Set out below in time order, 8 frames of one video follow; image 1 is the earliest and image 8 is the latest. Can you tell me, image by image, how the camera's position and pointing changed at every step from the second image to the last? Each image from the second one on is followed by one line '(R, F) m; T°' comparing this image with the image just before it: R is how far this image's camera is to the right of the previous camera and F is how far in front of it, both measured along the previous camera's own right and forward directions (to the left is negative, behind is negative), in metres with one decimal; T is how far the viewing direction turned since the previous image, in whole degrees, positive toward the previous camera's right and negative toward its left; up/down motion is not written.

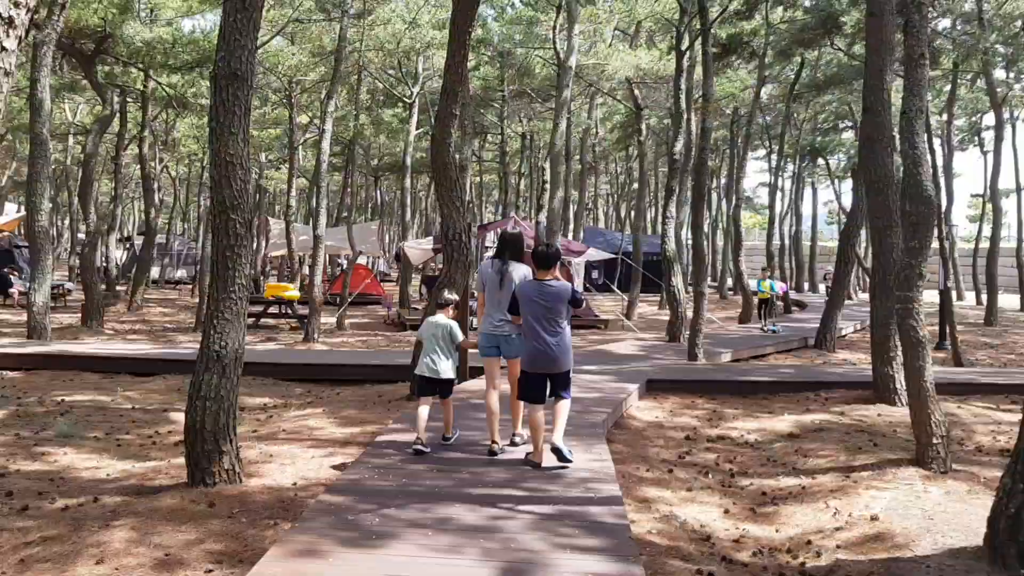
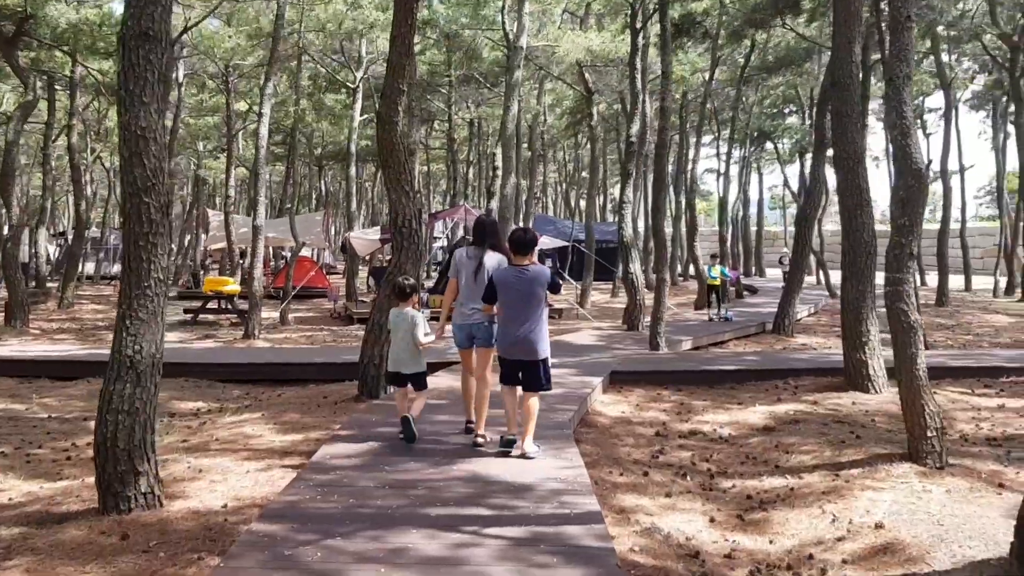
(-0.1, +0.6) m; +3°
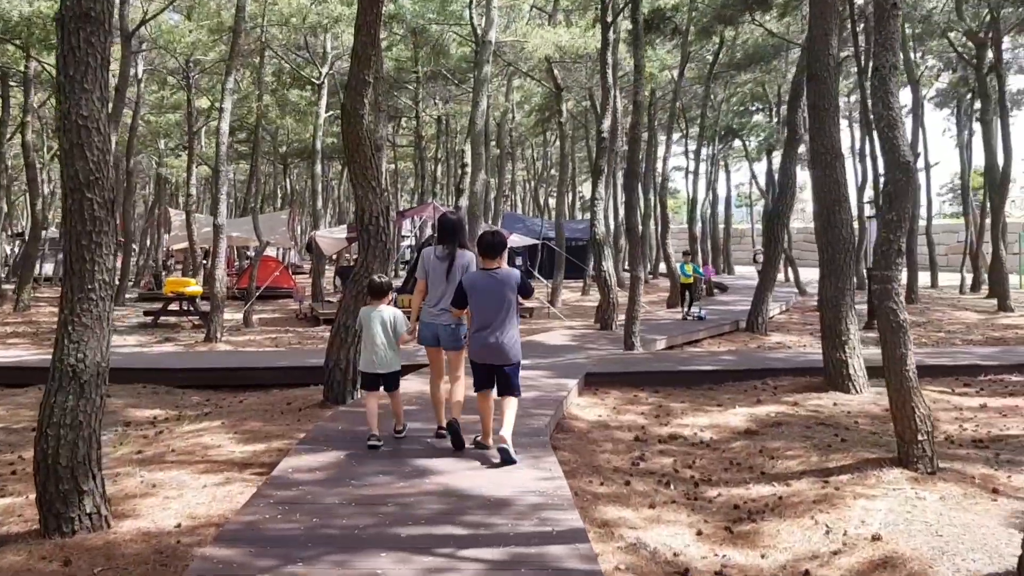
(0.0, +0.3) m; +2°
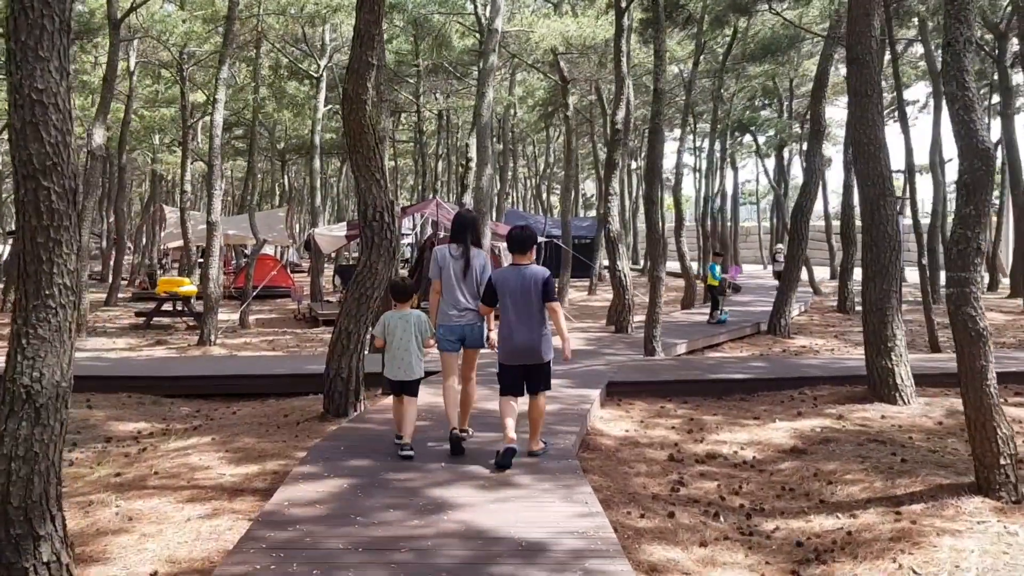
(-0.2, +0.7) m; 0°
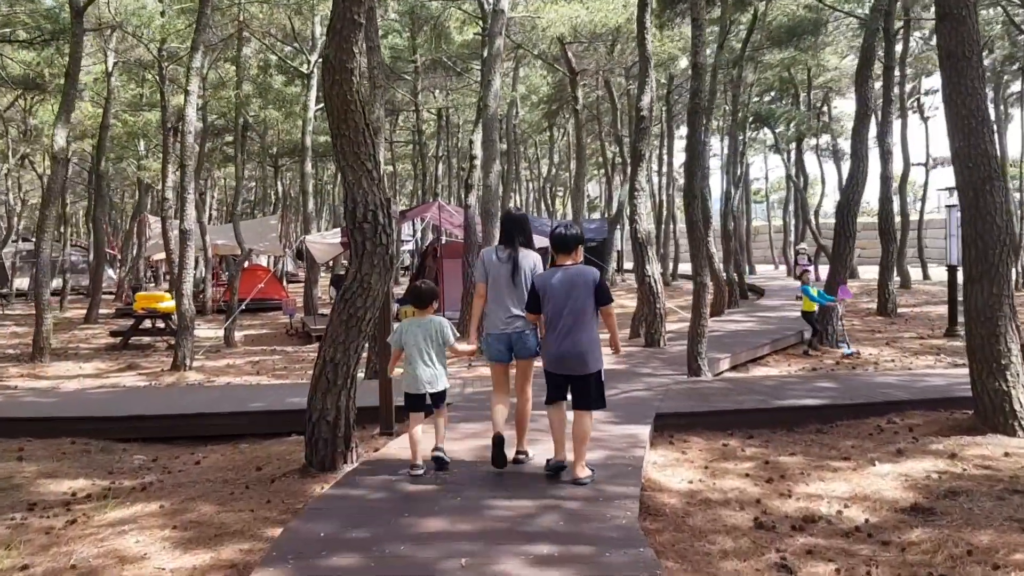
(-0.2, +1.5) m; 0°
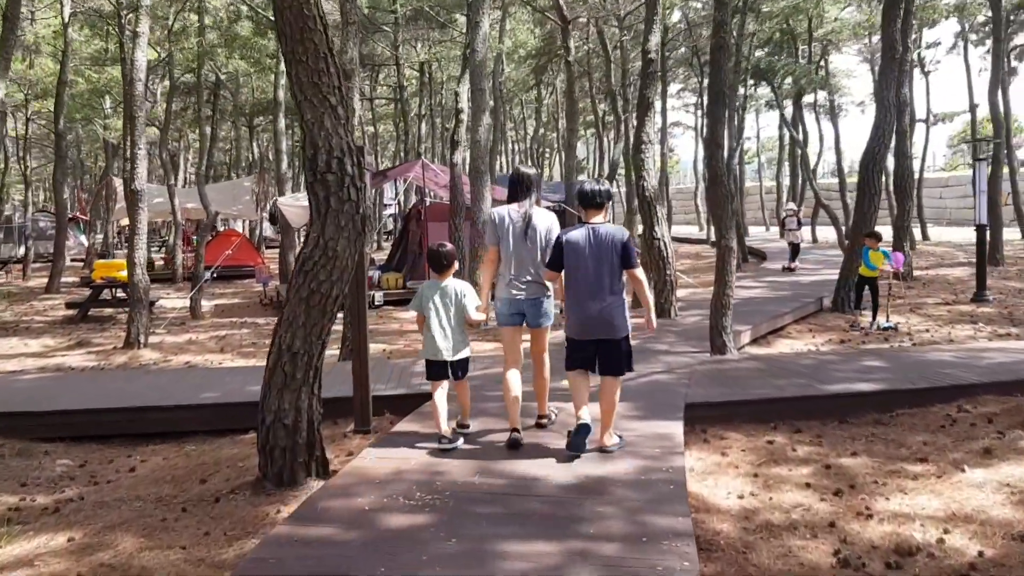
(-0.1, +1.2) m; +1°
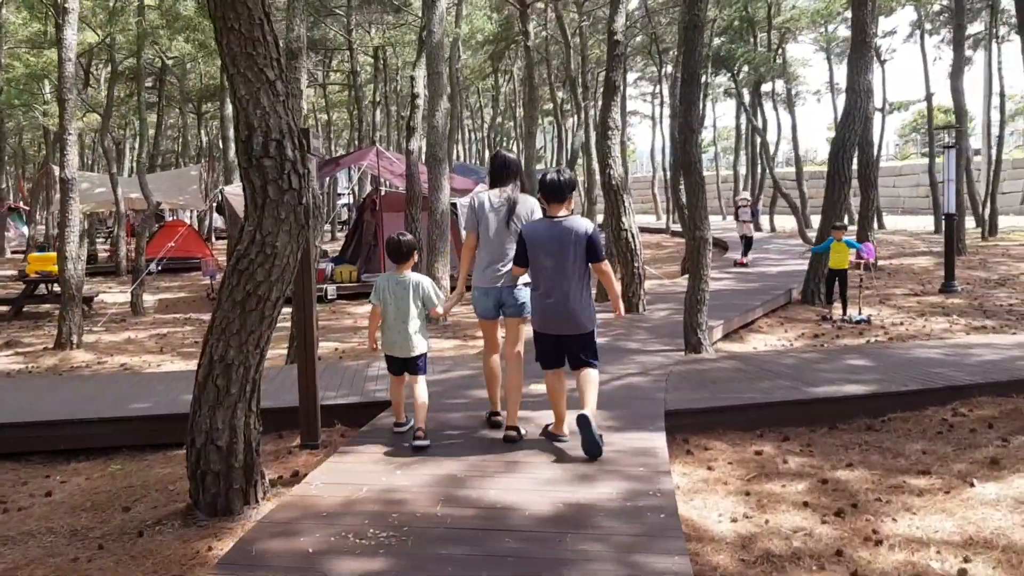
(0.0, +0.5) m; +3°
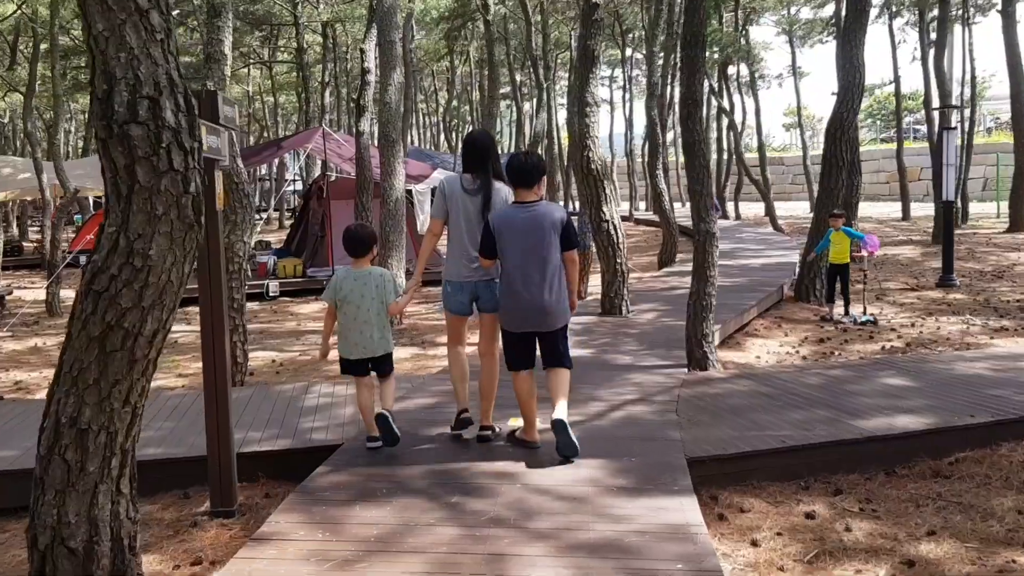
(-0.1, +1.2) m; +3°
